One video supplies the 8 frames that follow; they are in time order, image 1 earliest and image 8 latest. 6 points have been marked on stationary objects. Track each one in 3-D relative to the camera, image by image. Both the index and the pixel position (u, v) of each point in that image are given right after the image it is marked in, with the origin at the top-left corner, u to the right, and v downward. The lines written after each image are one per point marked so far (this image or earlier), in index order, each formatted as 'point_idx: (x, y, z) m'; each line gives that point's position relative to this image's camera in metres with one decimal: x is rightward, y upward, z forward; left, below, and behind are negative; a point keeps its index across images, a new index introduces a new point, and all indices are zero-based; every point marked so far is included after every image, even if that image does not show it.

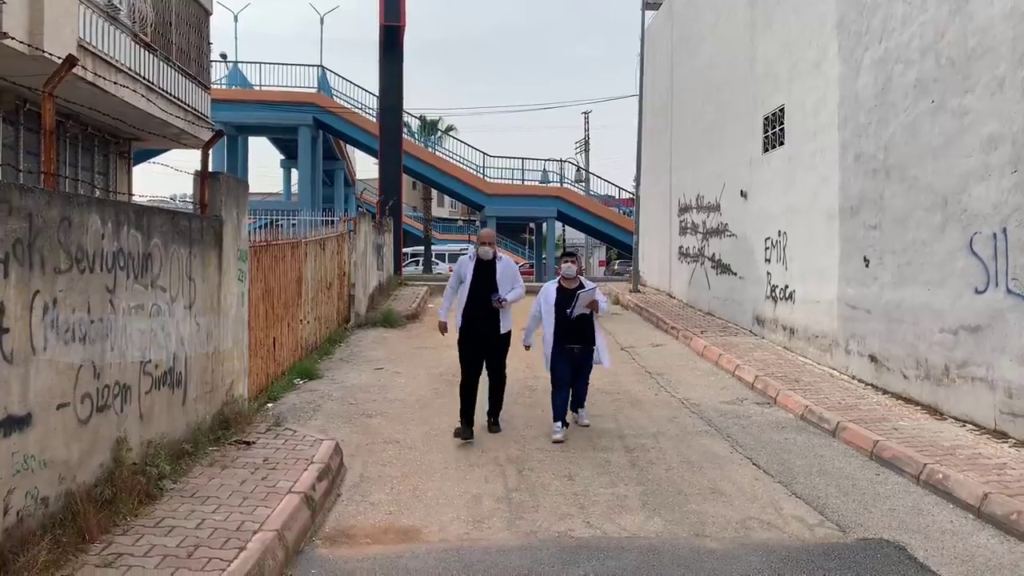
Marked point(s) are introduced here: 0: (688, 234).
0: (+3.4, +1.1, +17.1) m
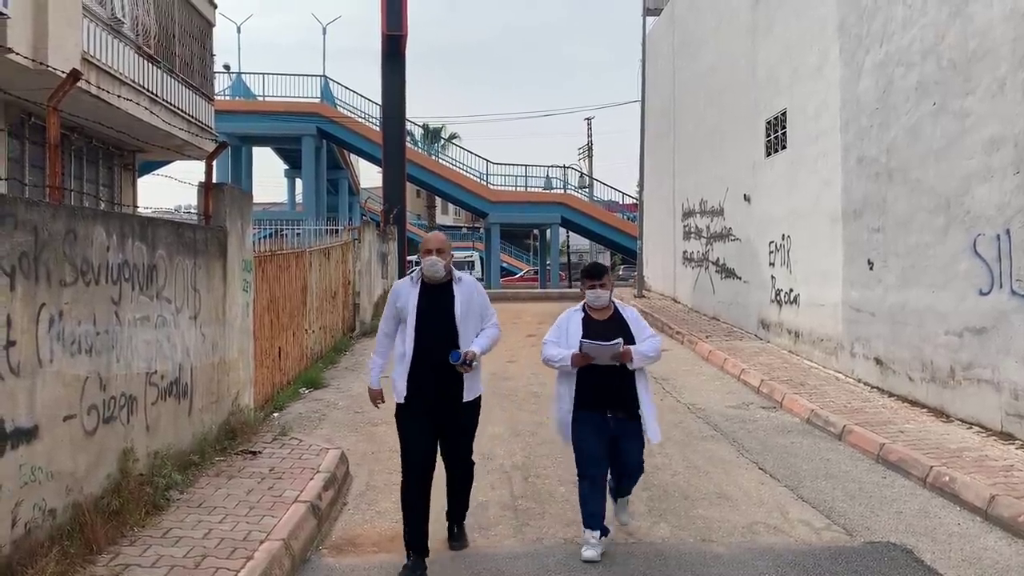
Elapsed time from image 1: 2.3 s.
0: (+3.5, +1.0, +17.2) m
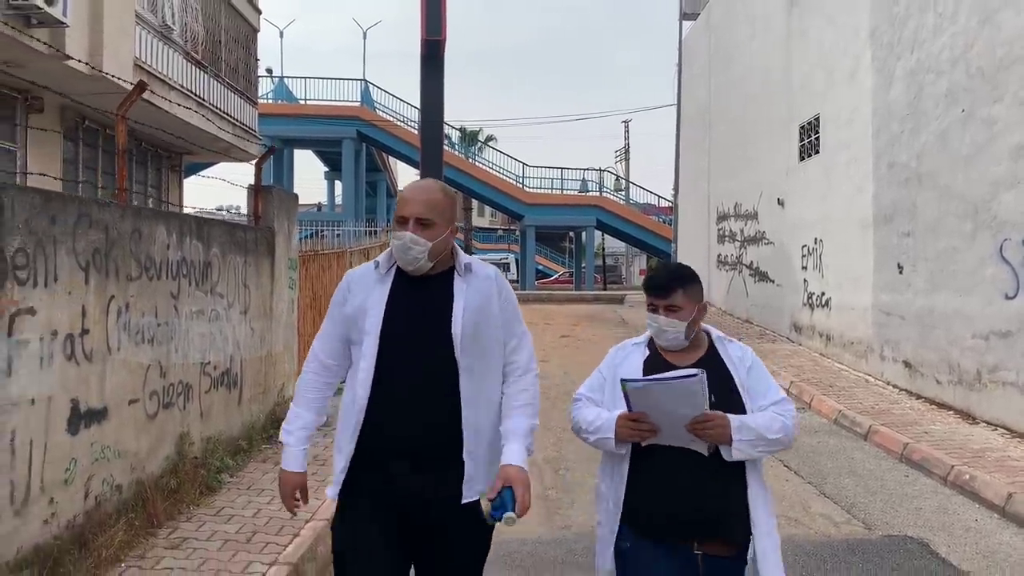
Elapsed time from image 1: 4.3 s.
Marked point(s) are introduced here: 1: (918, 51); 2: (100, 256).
0: (+4.2, +0.9, +17.3) m
1: (+4.1, +2.4, +9.0) m
2: (-2.0, +0.2, +4.3) m
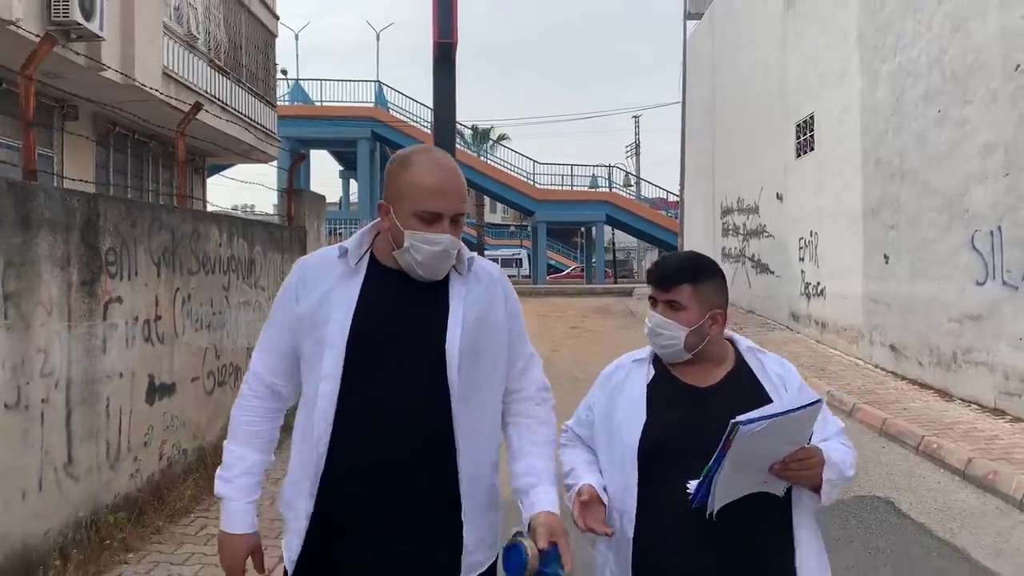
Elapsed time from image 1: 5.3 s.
0: (+4.4, +1.1, +17.9) m
1: (+4.2, +2.5, +9.6) m
2: (-1.9, +0.2, +5.0) m
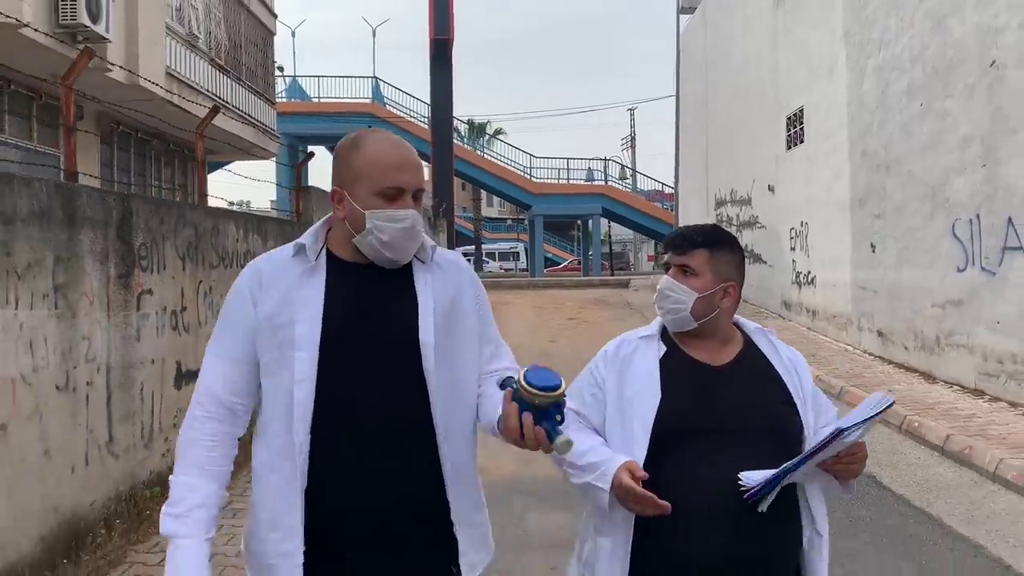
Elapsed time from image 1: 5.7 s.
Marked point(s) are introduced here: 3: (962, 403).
0: (+4.4, +1.3, +18.3) m
1: (+4.2, +2.7, +9.9) m
2: (-1.9, +0.2, +5.4) m
3: (+4.0, -1.0, +7.9) m
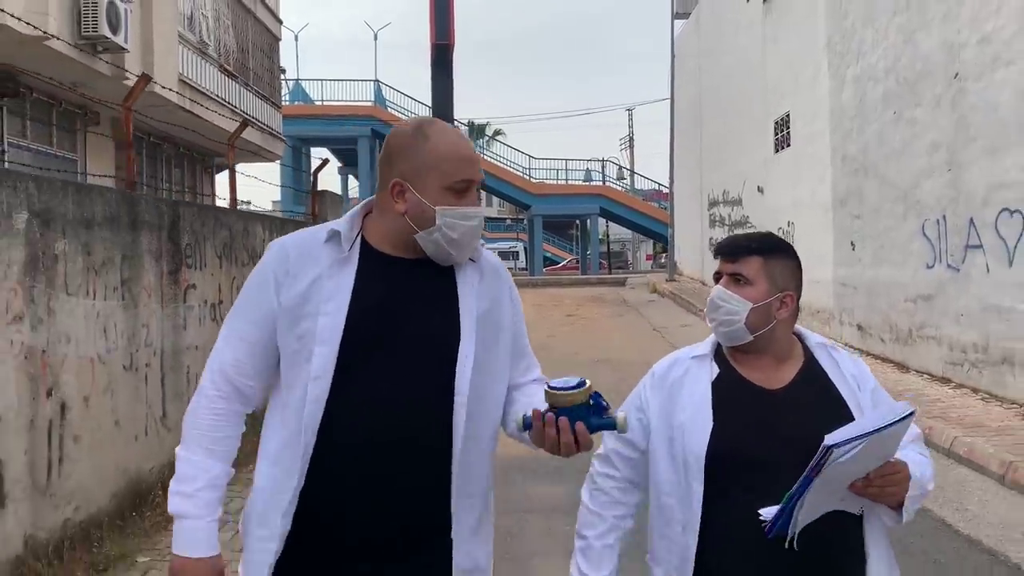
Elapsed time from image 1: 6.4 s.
0: (+4.4, +1.3, +18.9) m
1: (+4.2, +2.7, +10.6) m
2: (-1.9, +0.3, +6.0) m
3: (+4.0, -1.0, +8.5) m
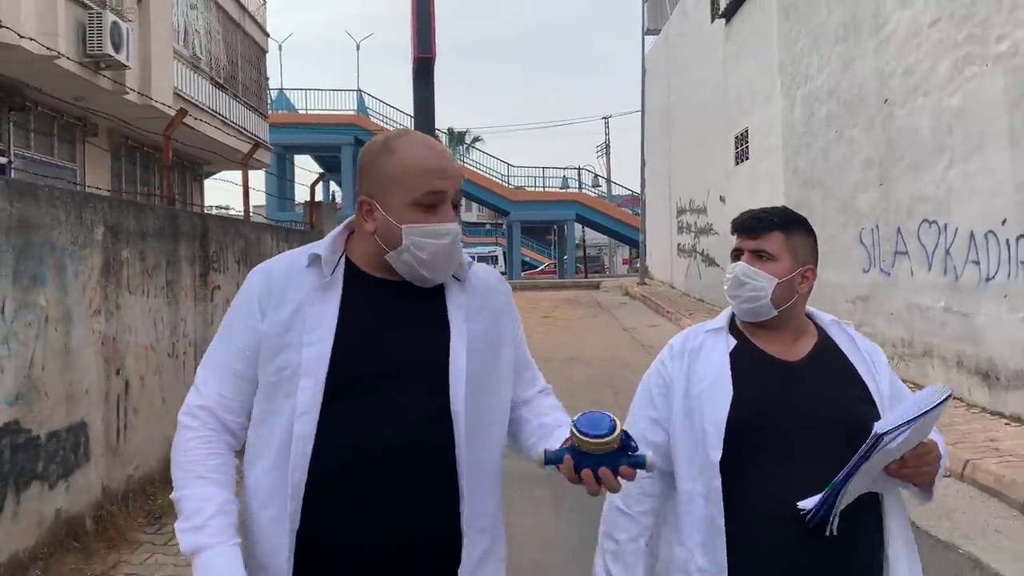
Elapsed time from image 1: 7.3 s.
0: (+3.9, +1.3, +20.0) m
1: (+3.9, +2.7, +11.6) m
2: (-2.1, +0.3, +6.9) m
3: (+3.8, -1.0, +9.5) m
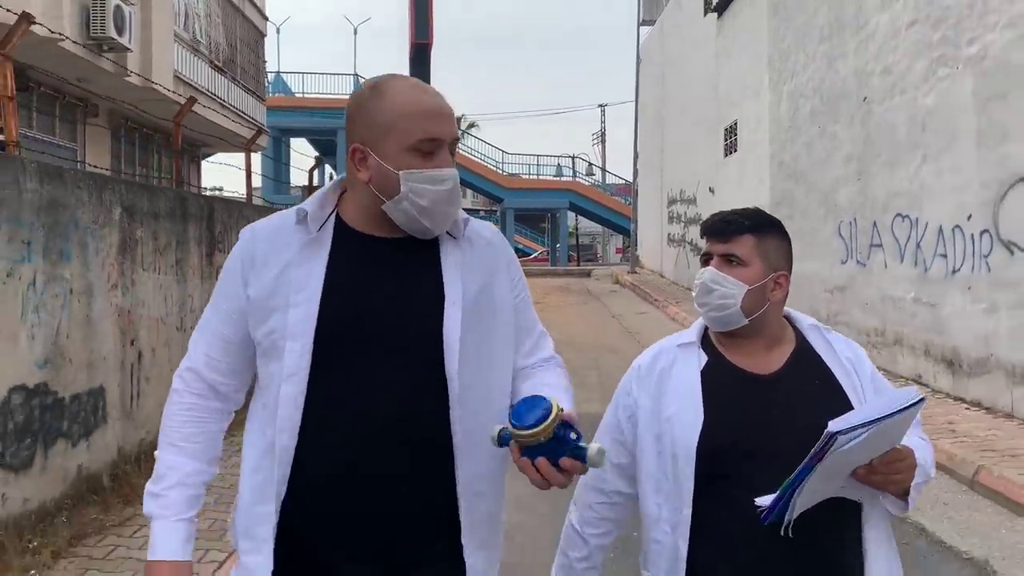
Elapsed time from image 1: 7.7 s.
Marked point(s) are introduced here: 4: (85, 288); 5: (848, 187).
0: (+3.7, +1.5, +20.3) m
1: (+3.8, +2.8, +12.0) m
2: (-2.2, +0.4, +7.2) m
3: (+3.7, -0.9, +10.0) m
4: (-2.1, 0.0, +4.4) m
5: (+3.9, +1.2, +10.4) m
